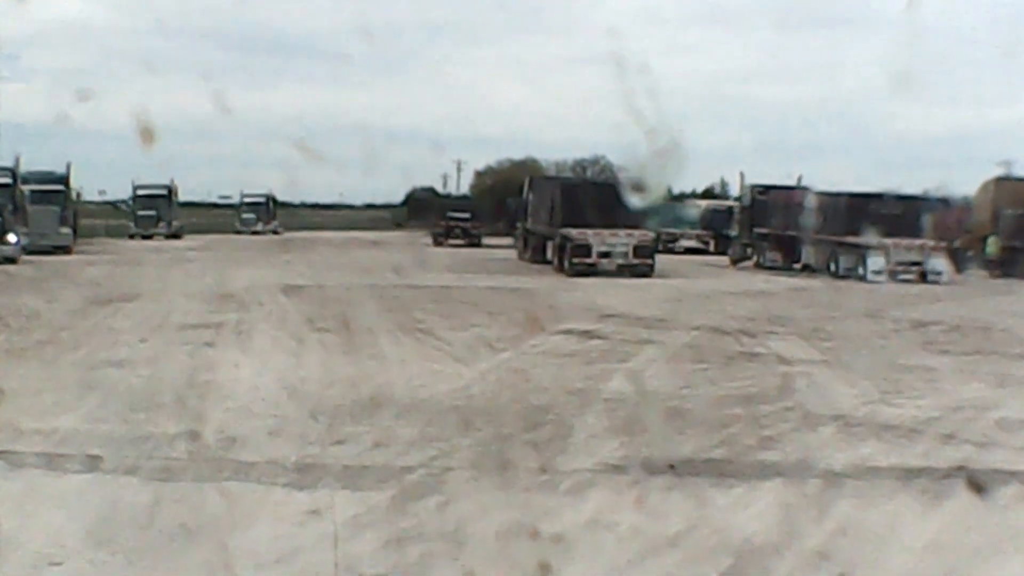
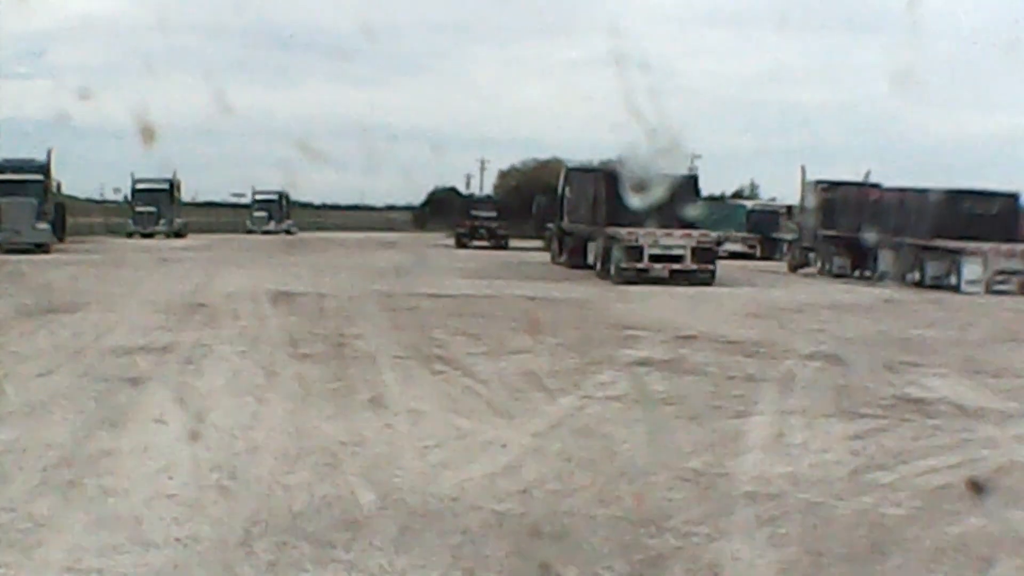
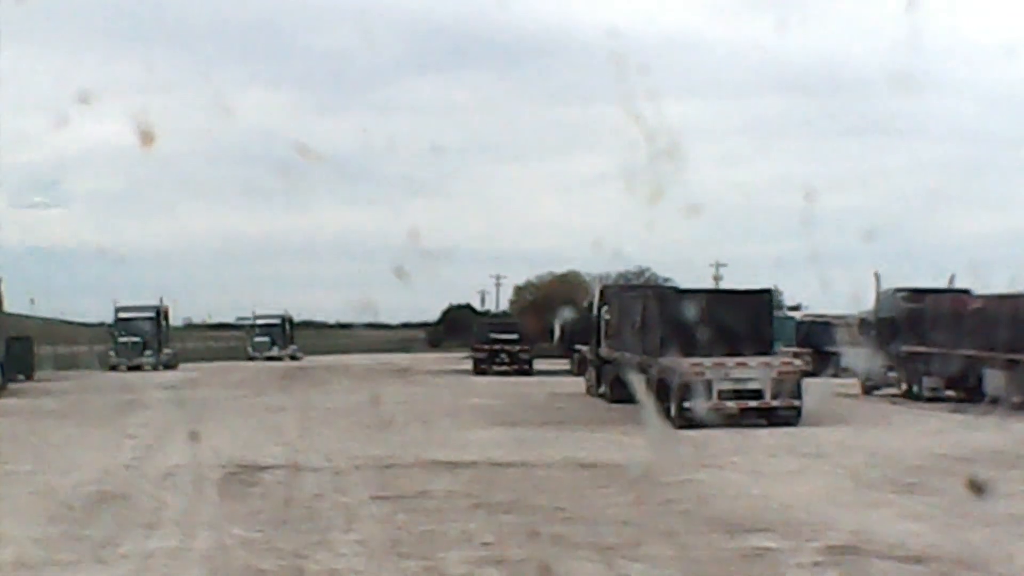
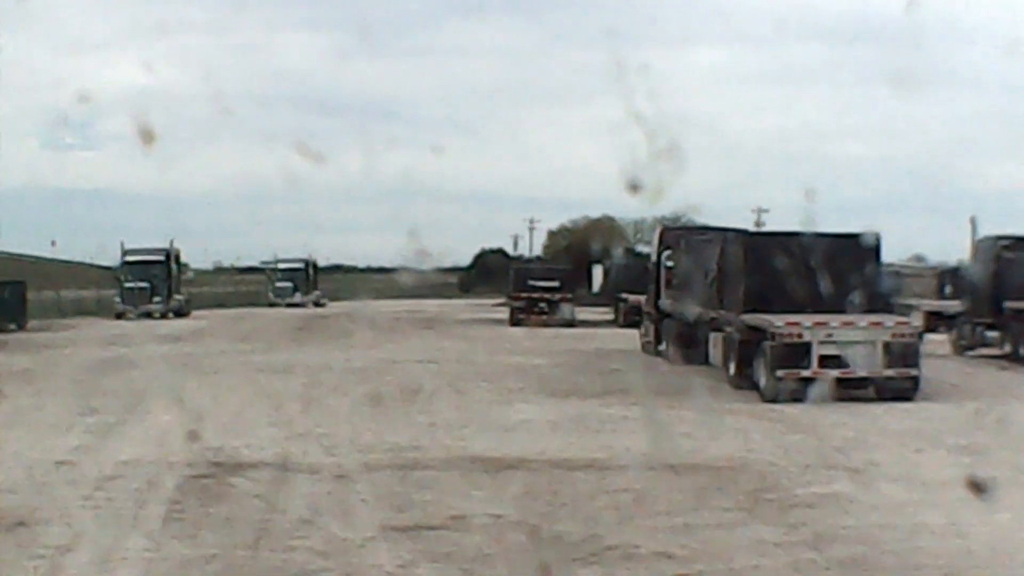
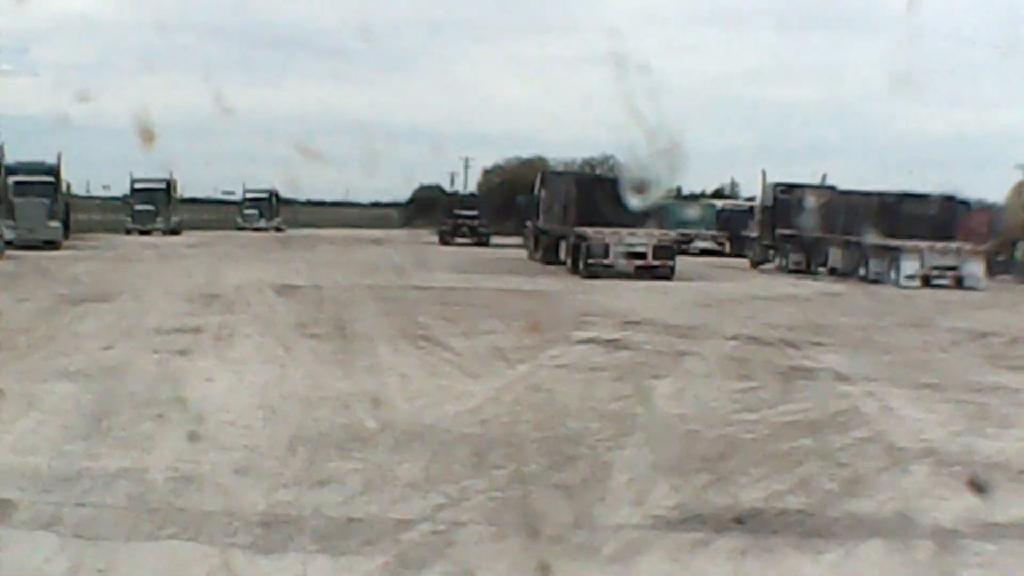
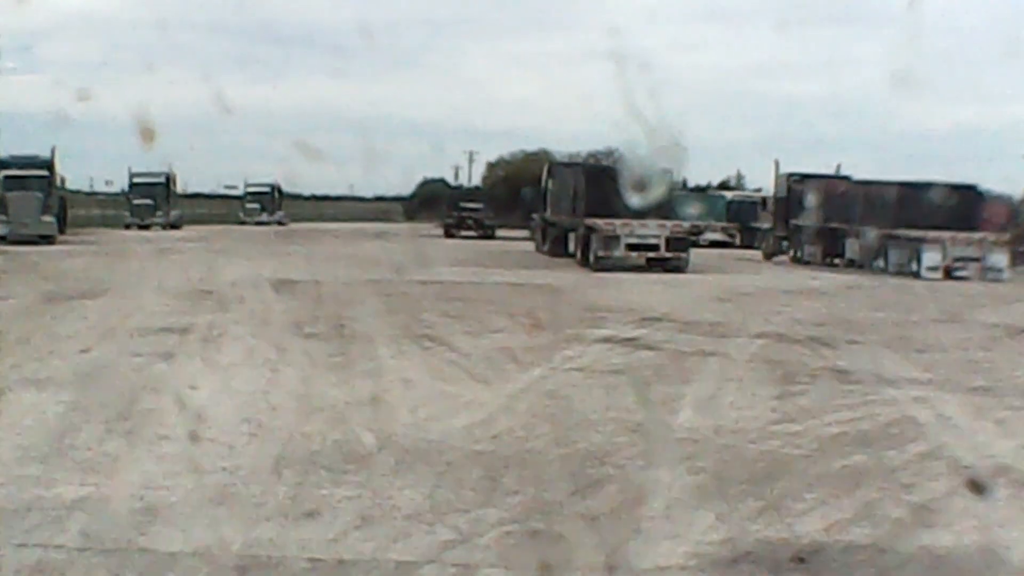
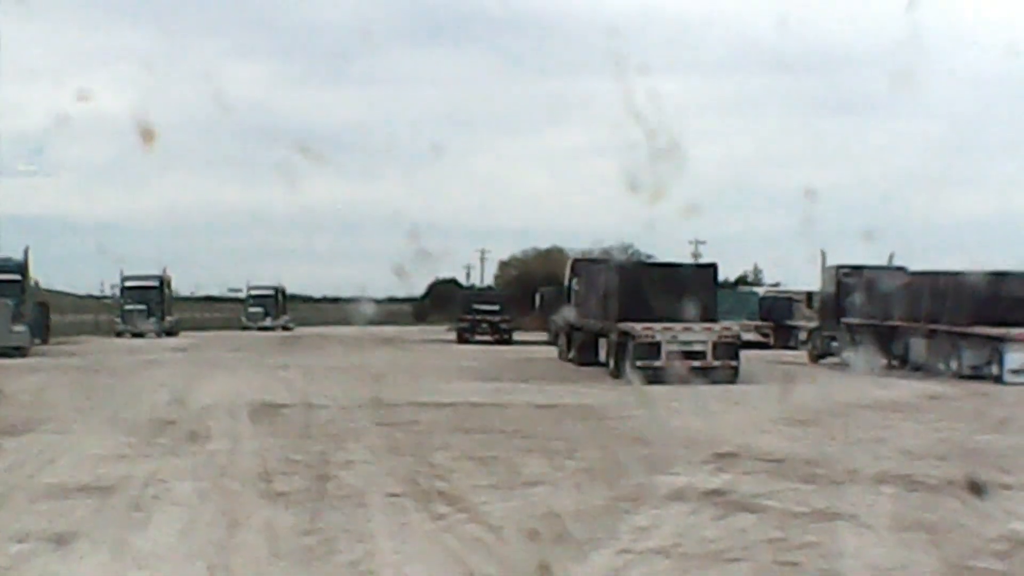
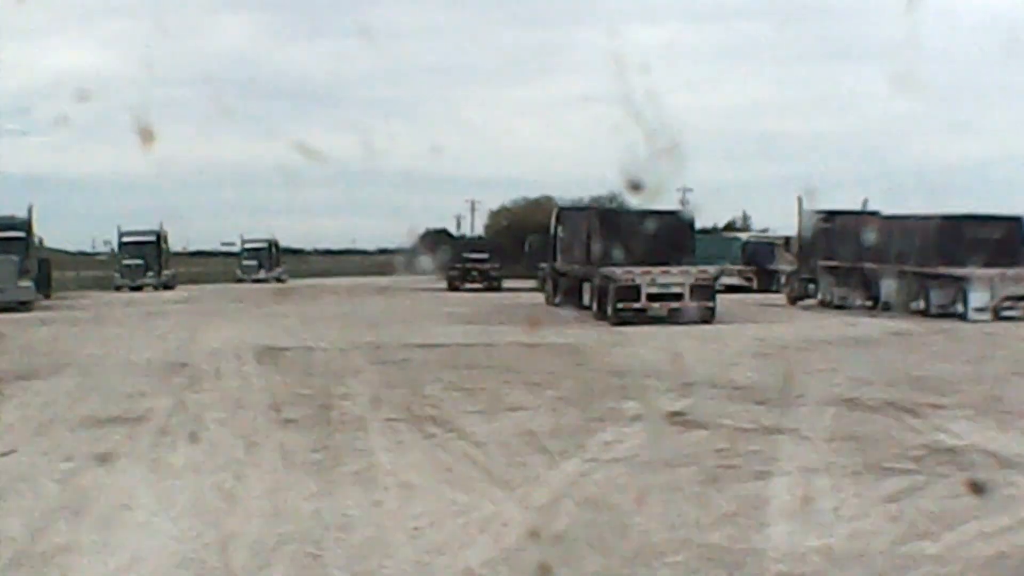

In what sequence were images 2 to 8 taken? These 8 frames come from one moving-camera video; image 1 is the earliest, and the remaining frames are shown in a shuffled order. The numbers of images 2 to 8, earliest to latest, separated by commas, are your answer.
5, 6, 2, 8, 7, 3, 4
